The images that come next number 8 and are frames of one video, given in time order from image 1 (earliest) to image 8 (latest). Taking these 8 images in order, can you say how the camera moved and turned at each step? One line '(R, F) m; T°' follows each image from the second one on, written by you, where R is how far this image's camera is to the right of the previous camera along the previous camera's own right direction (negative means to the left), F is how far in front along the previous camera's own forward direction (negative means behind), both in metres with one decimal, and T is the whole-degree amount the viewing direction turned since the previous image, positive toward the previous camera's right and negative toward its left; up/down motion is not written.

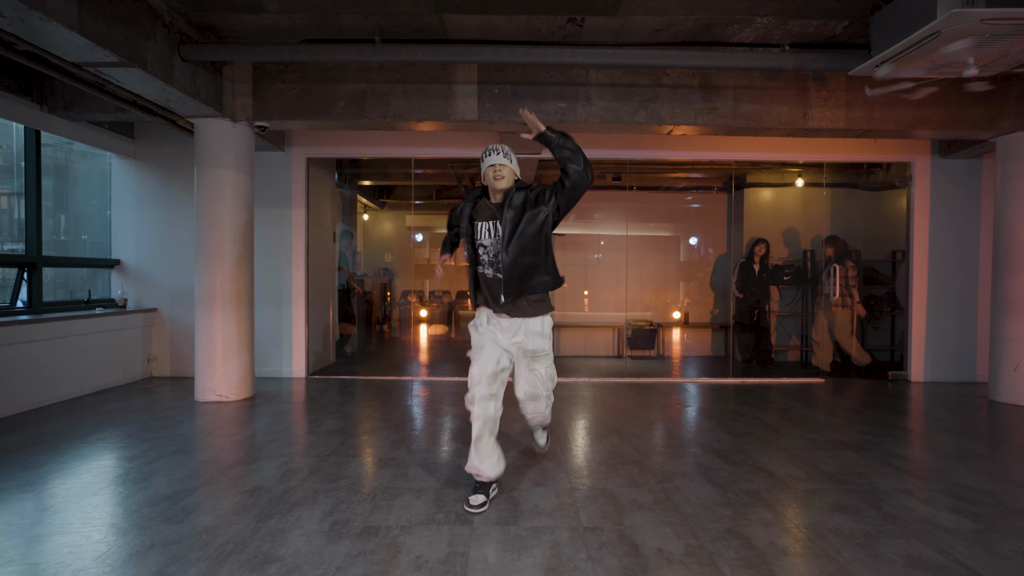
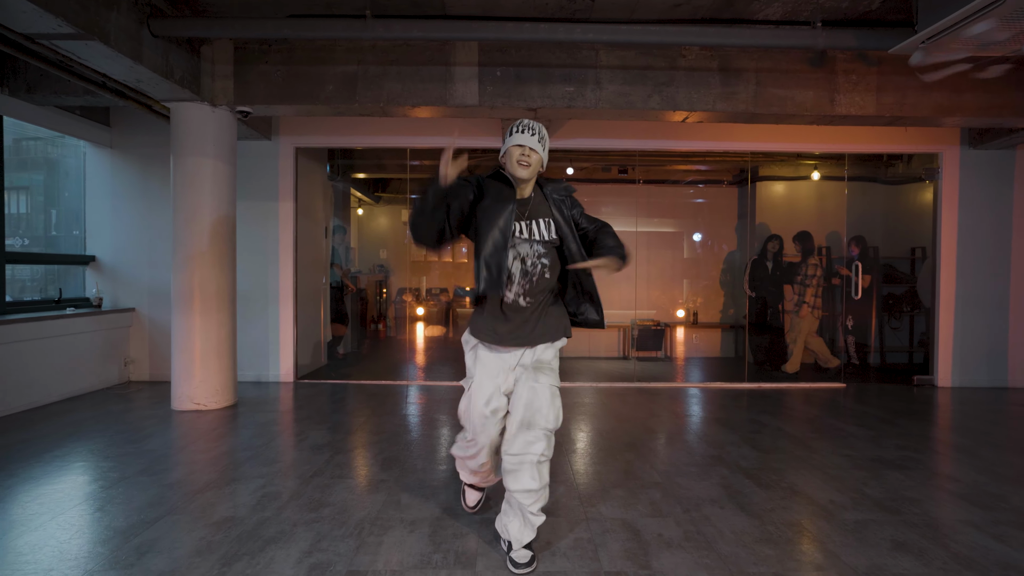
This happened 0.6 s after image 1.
(0.0, +0.4) m; 0°
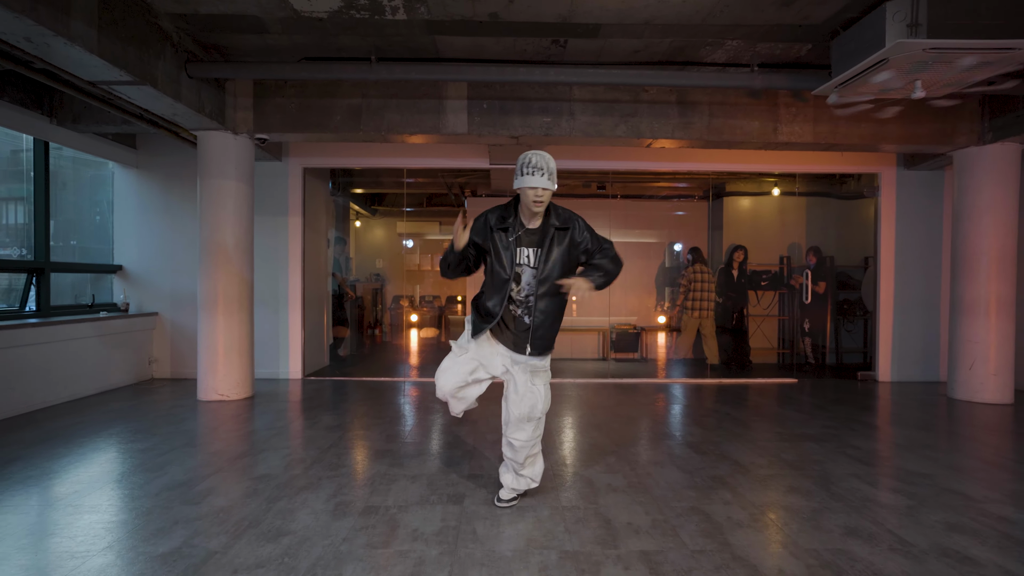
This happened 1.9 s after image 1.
(+0.1, -0.7) m; +1°
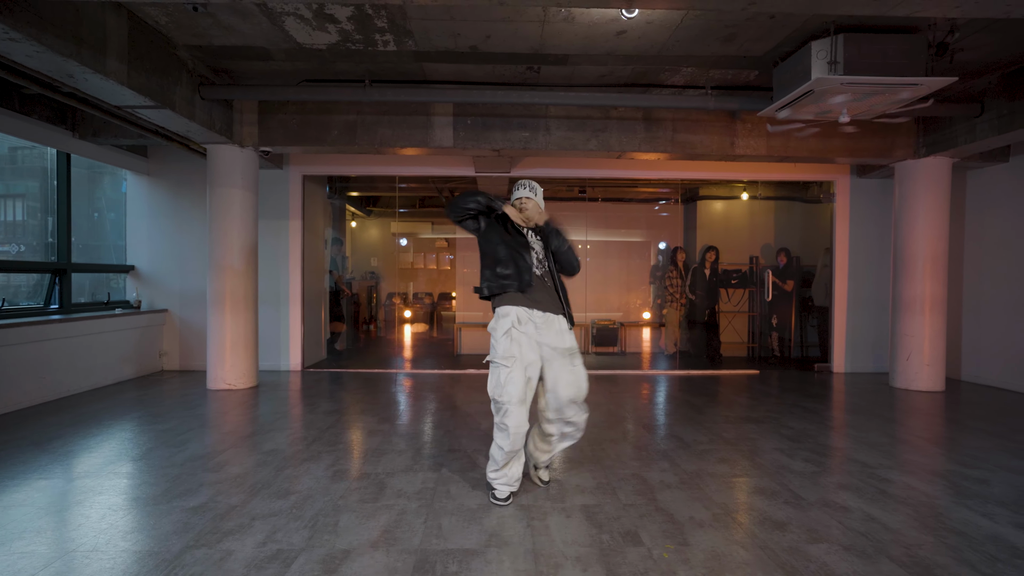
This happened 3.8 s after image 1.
(+0.1, -0.6) m; 0°
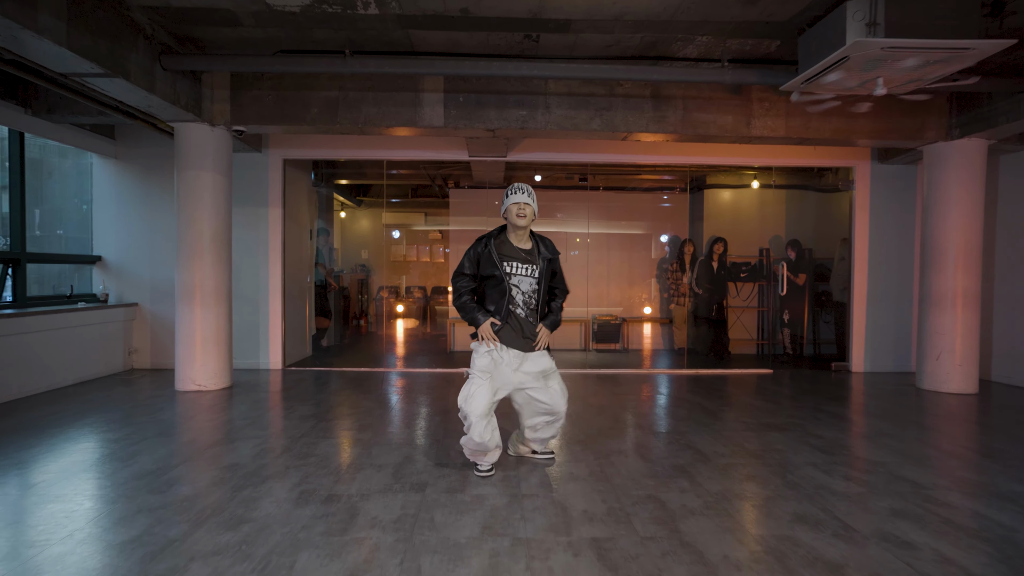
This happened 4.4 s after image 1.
(0.0, +0.5) m; 0°
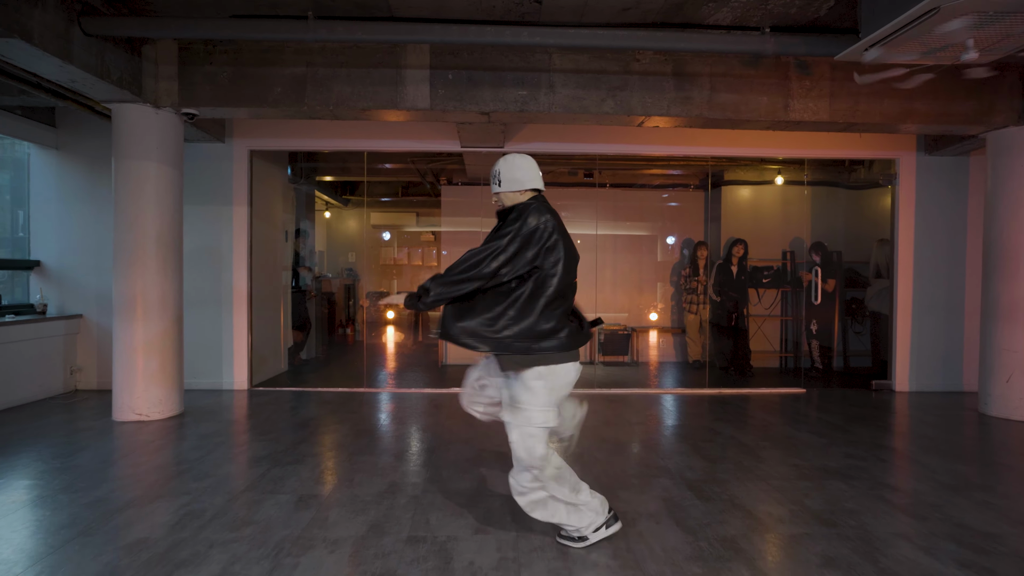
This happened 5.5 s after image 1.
(0.0, +0.9) m; 0°
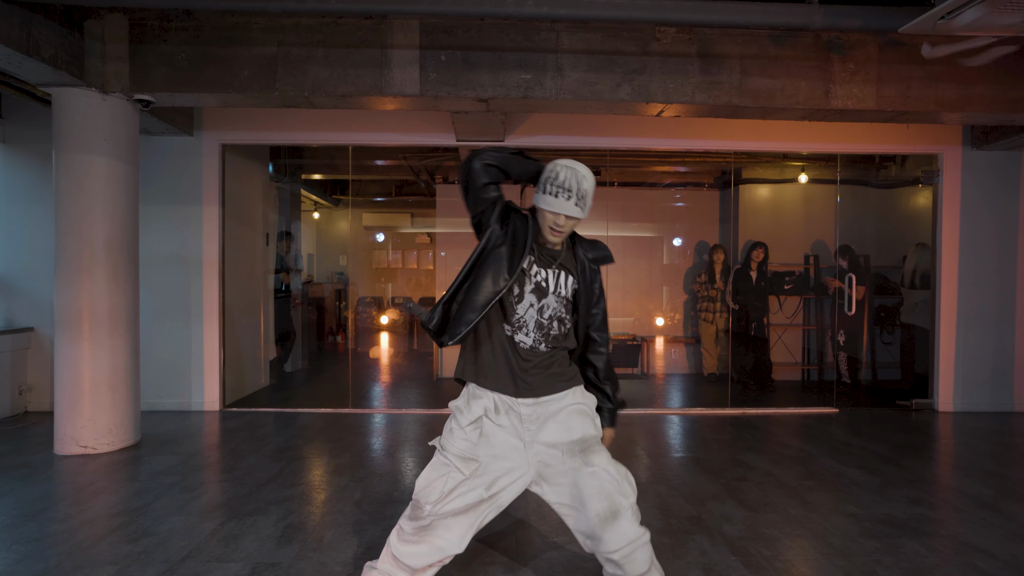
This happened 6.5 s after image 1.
(0.0, +0.6) m; 0°
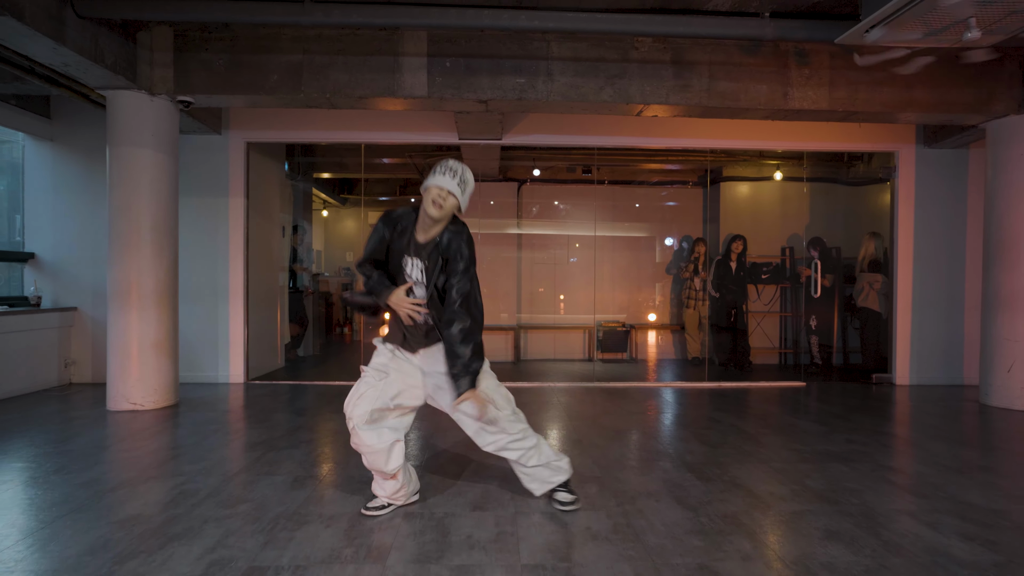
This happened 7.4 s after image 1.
(0.0, -0.6) m; 0°
